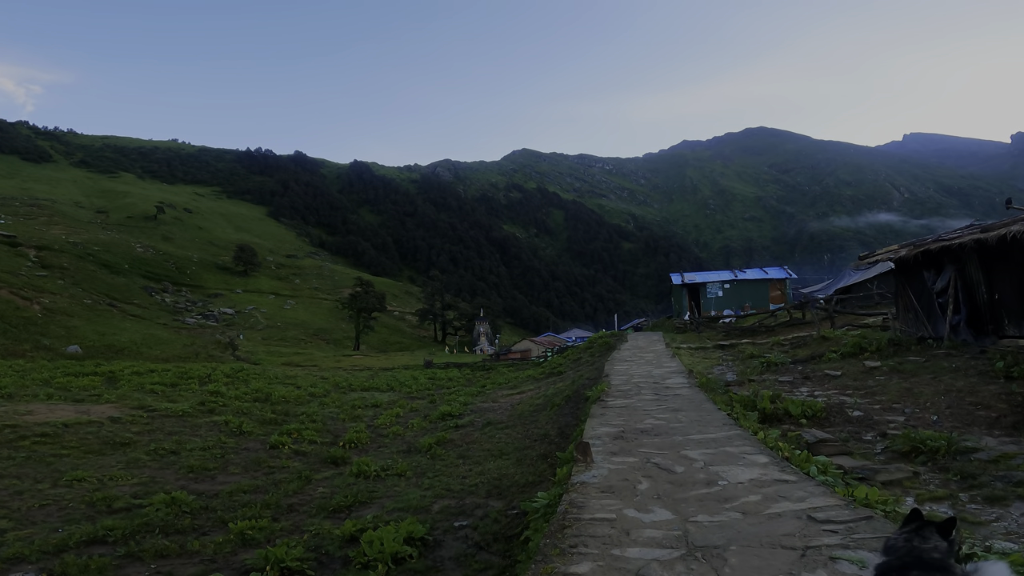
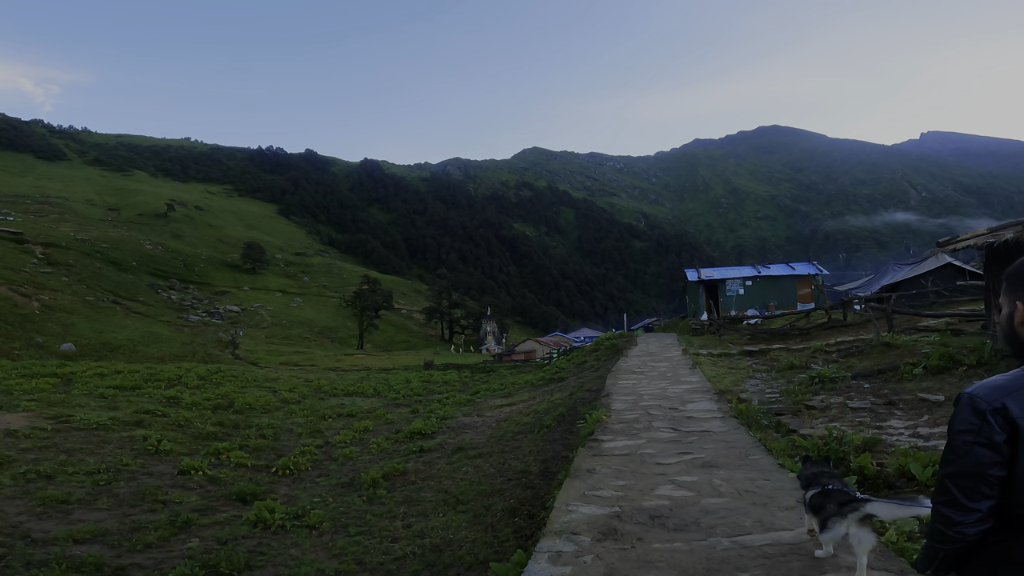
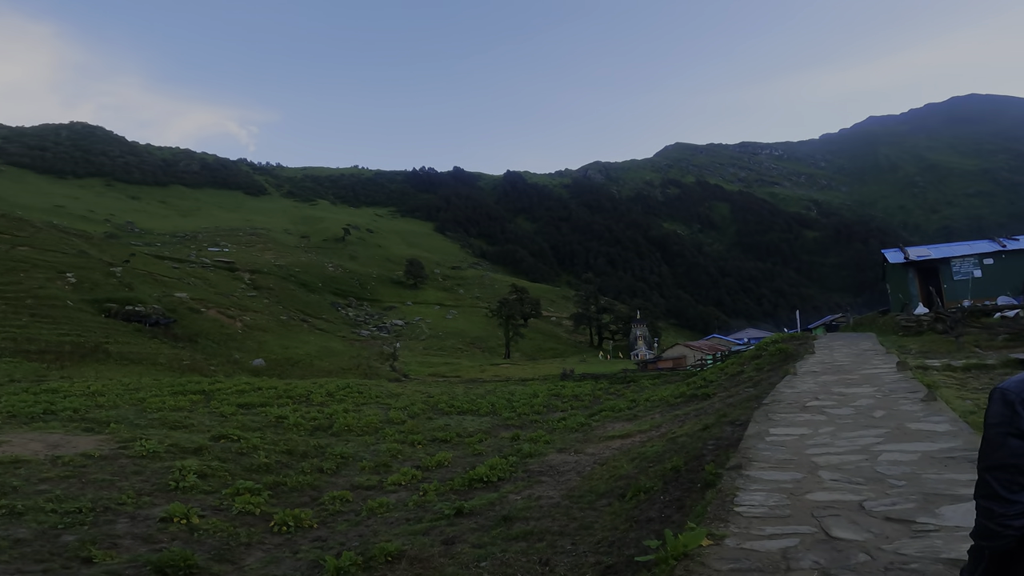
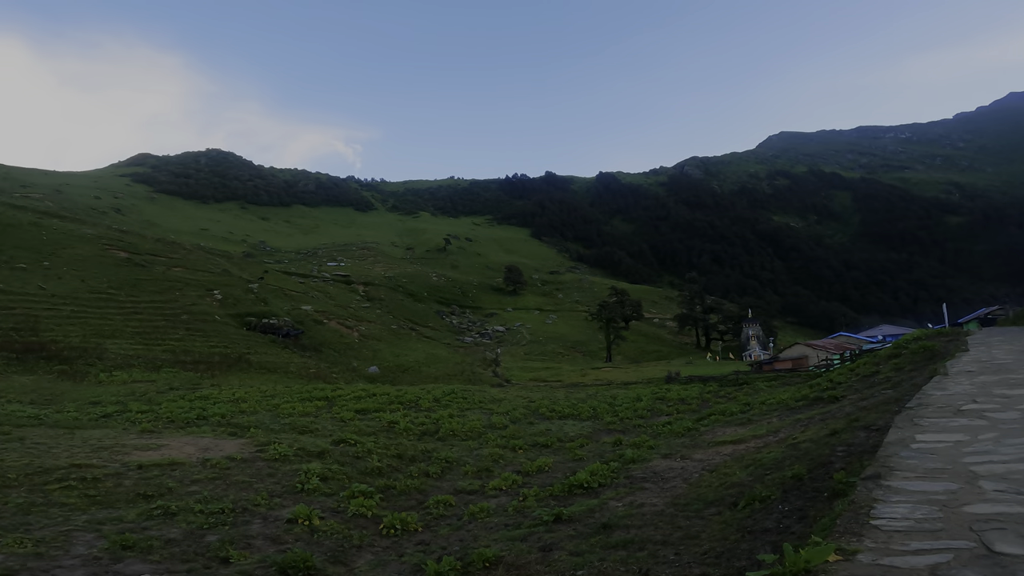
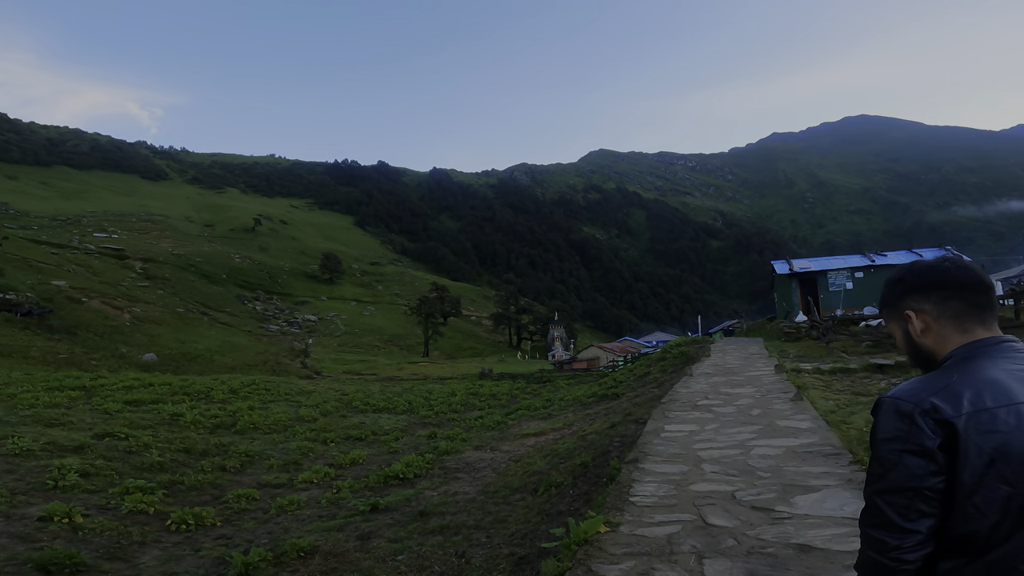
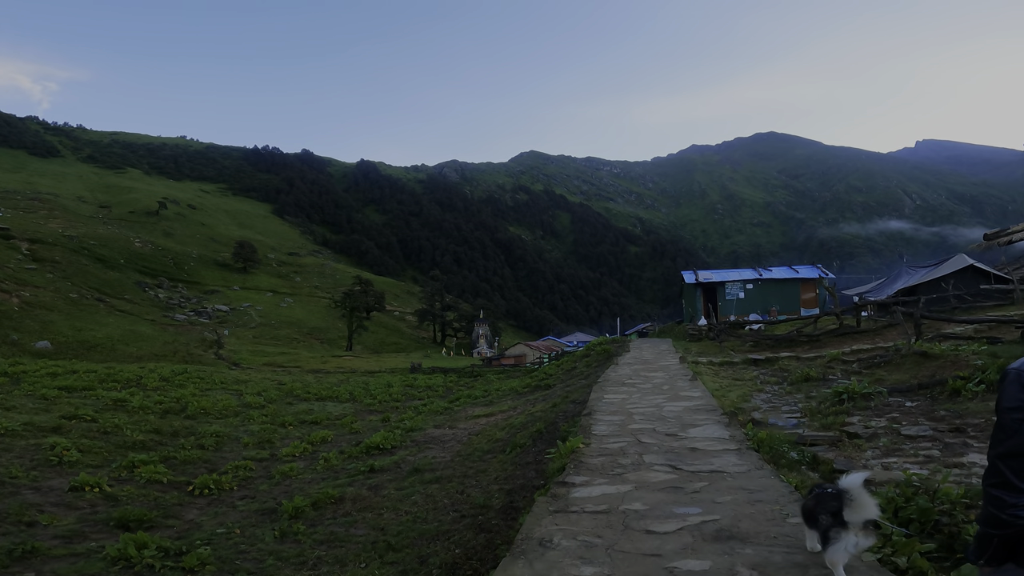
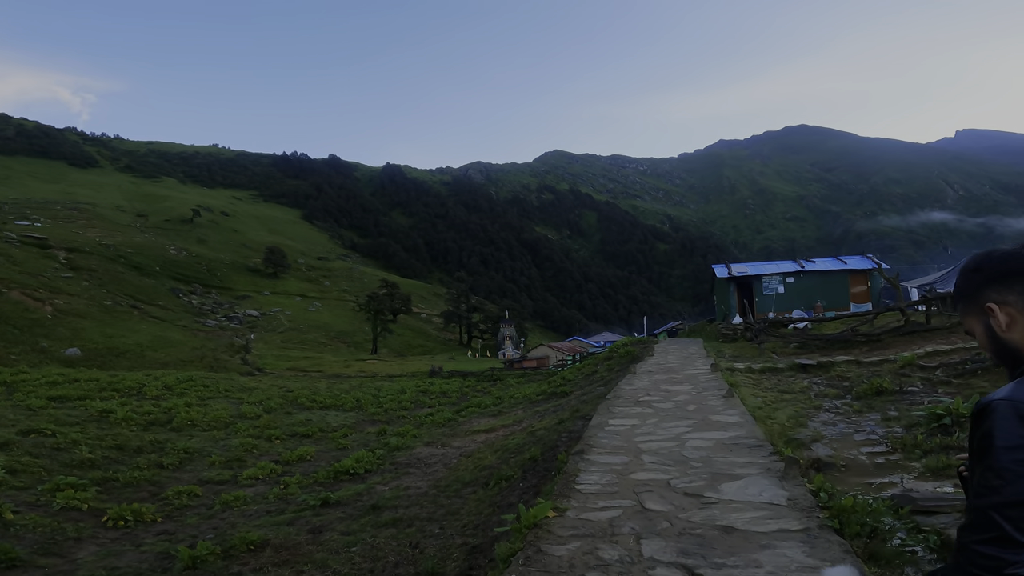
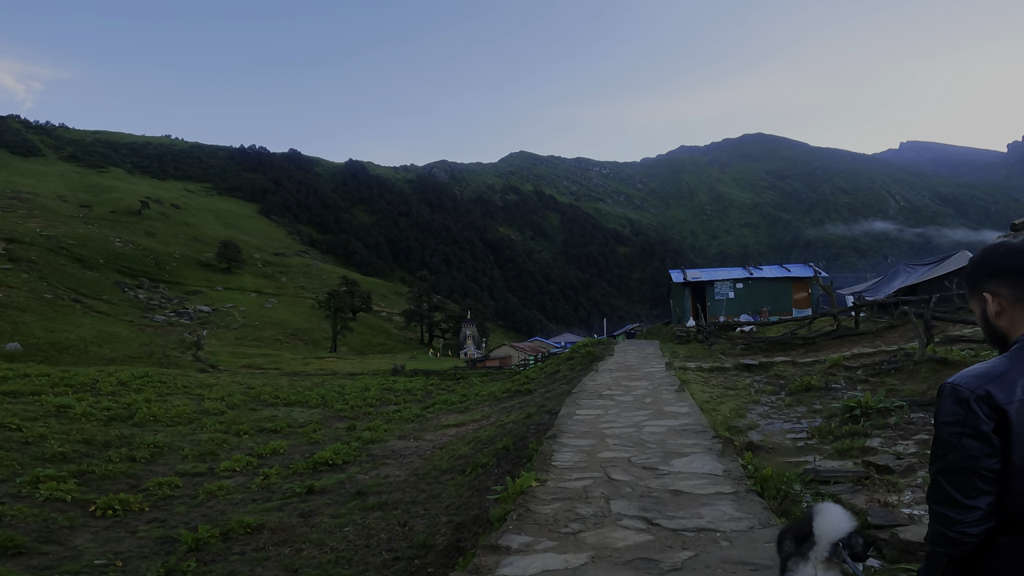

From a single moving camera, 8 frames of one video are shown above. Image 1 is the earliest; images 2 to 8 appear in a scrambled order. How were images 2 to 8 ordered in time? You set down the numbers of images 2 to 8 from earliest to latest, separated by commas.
2, 6, 8, 7, 5, 3, 4
